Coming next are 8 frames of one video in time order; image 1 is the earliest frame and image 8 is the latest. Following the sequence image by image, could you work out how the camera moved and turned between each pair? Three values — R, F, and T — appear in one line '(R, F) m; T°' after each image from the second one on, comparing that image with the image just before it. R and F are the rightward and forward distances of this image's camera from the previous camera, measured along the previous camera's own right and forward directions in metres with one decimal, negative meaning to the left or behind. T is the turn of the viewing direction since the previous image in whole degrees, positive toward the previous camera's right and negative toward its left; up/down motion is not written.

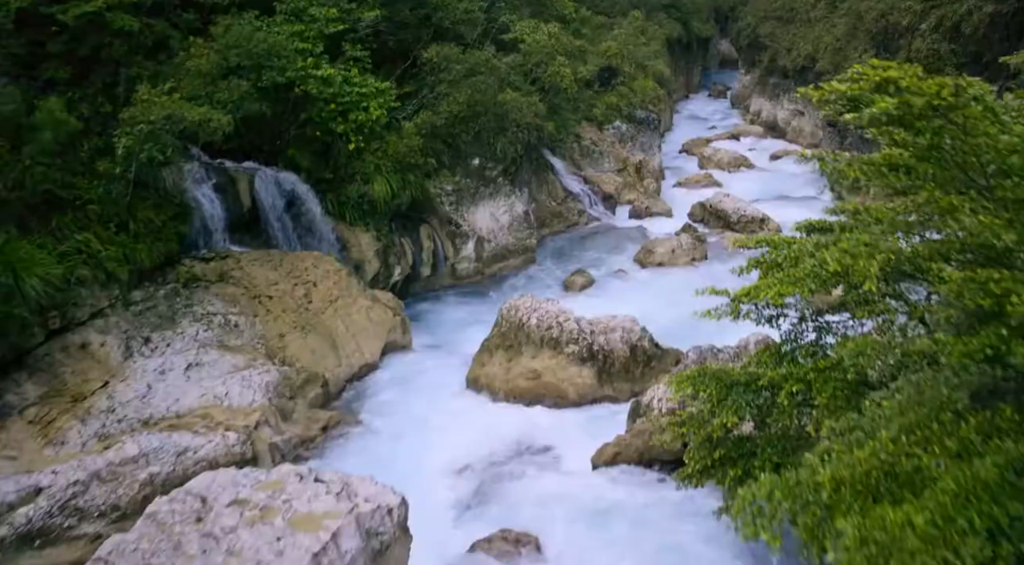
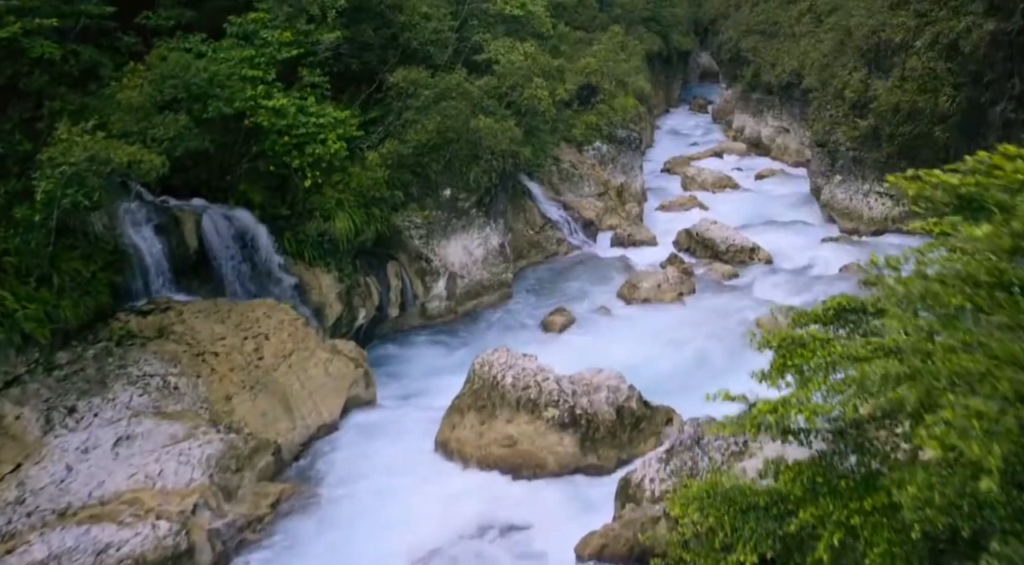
(+0.1, +1.2) m; +1°
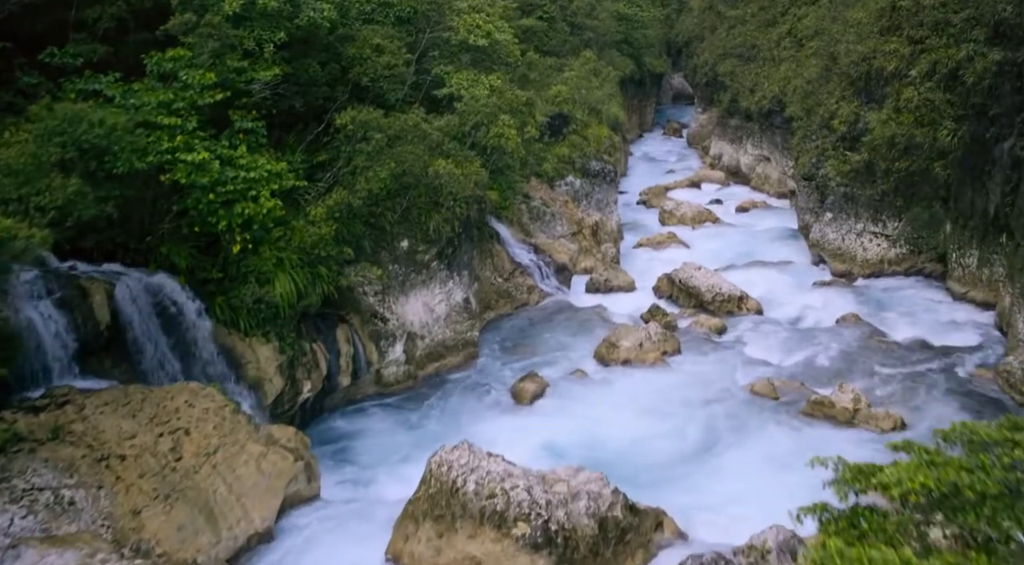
(+0.2, +1.7) m; +2°
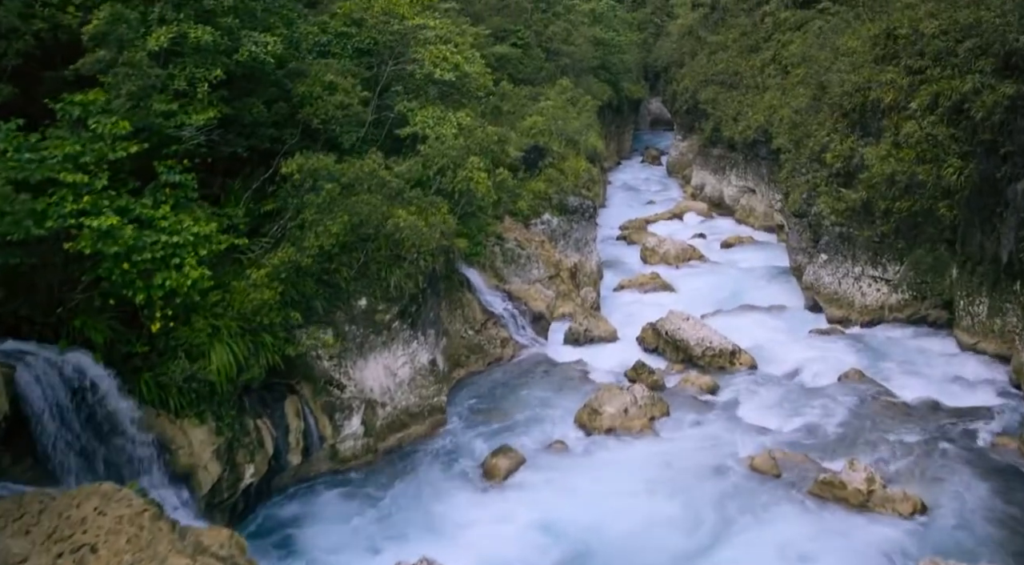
(+0.1, +1.5) m; +2°
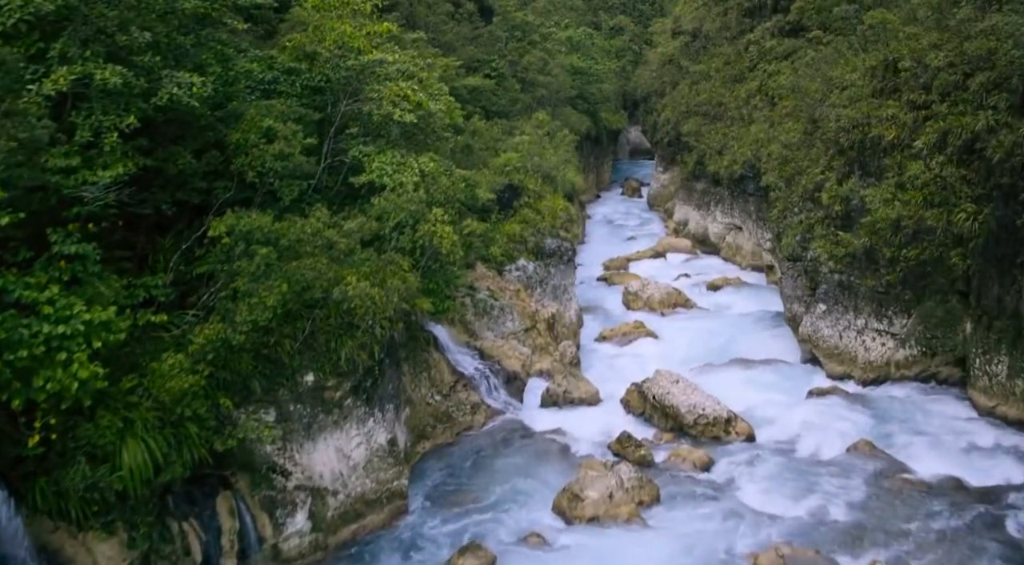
(+0.2, +1.6) m; +1°
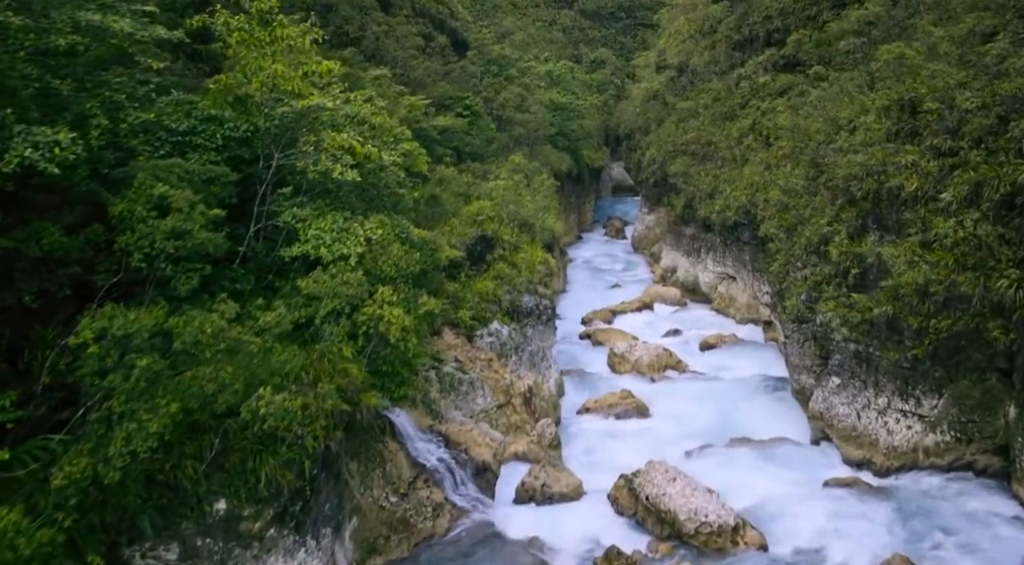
(+0.3, +2.2) m; +1°
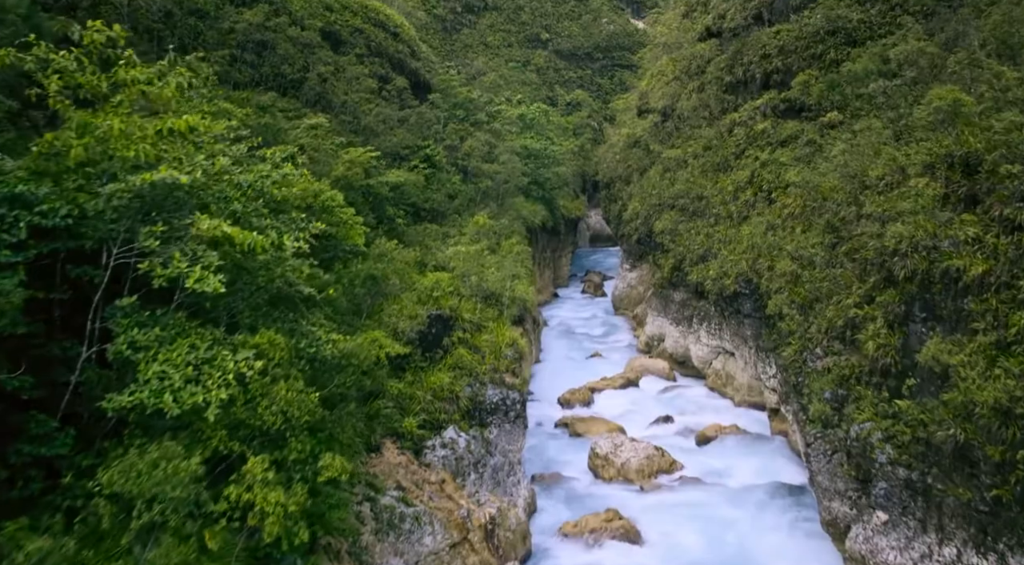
(+0.4, +3.3) m; +2°
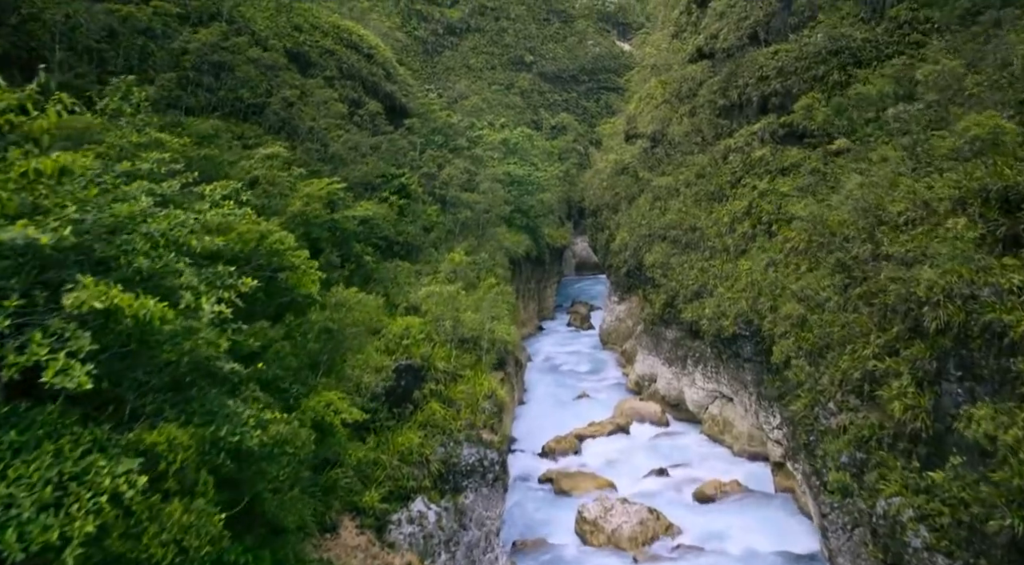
(+0.2, +1.6) m; +1°
